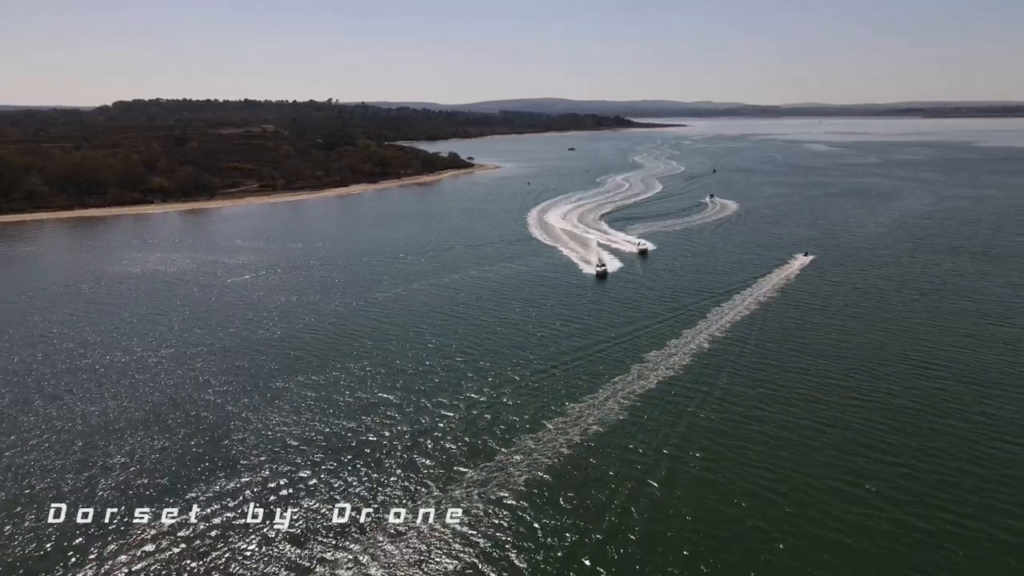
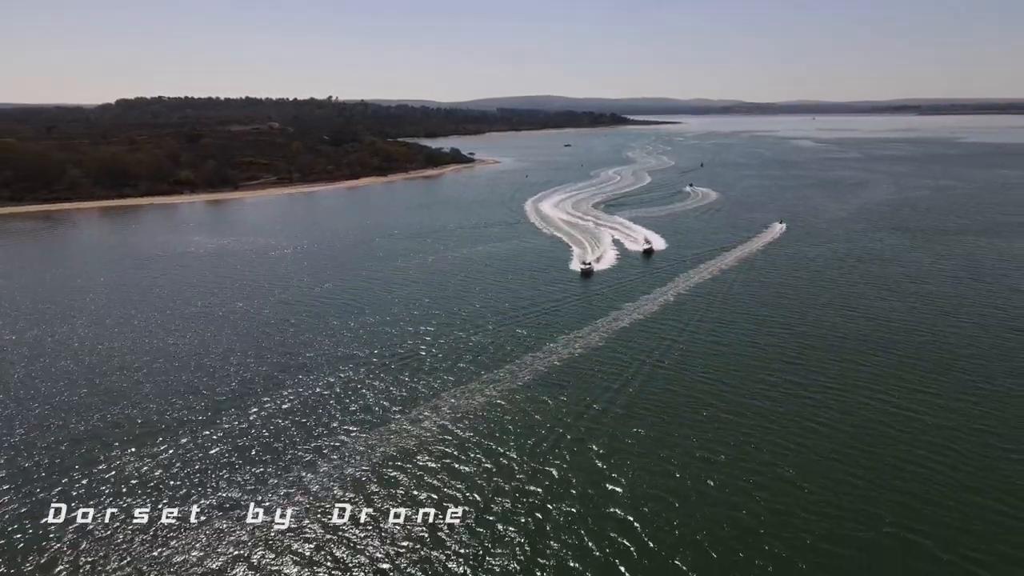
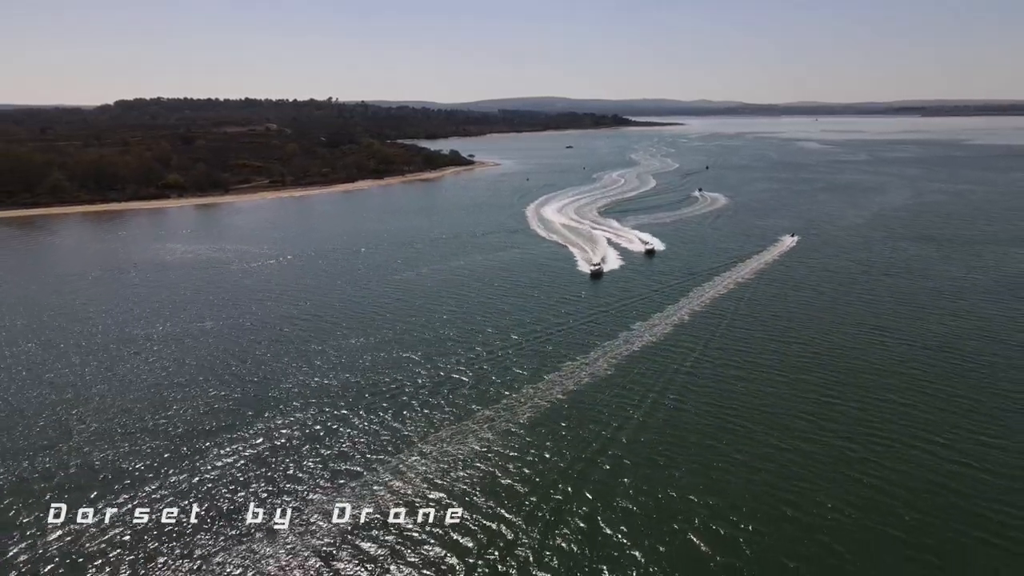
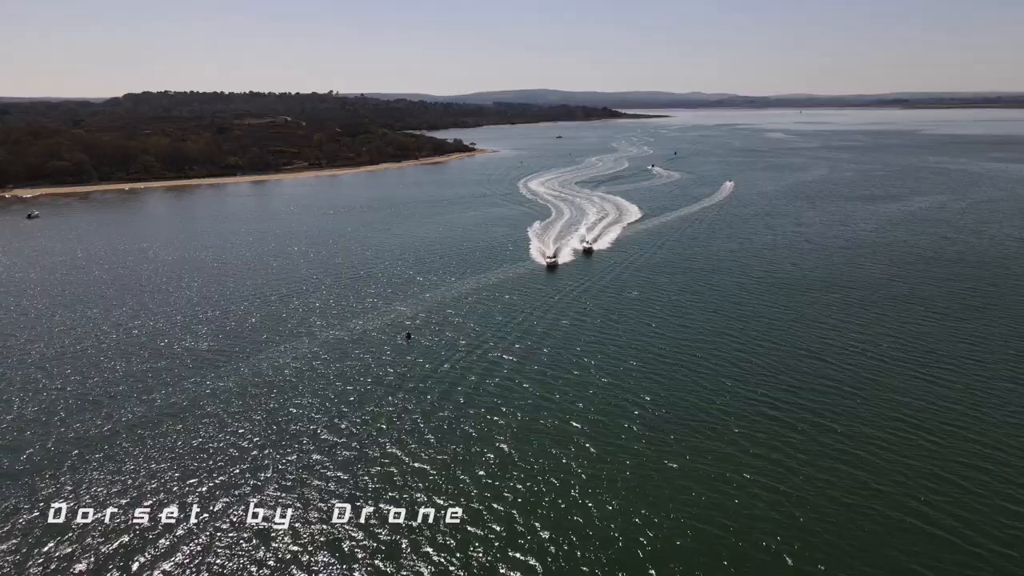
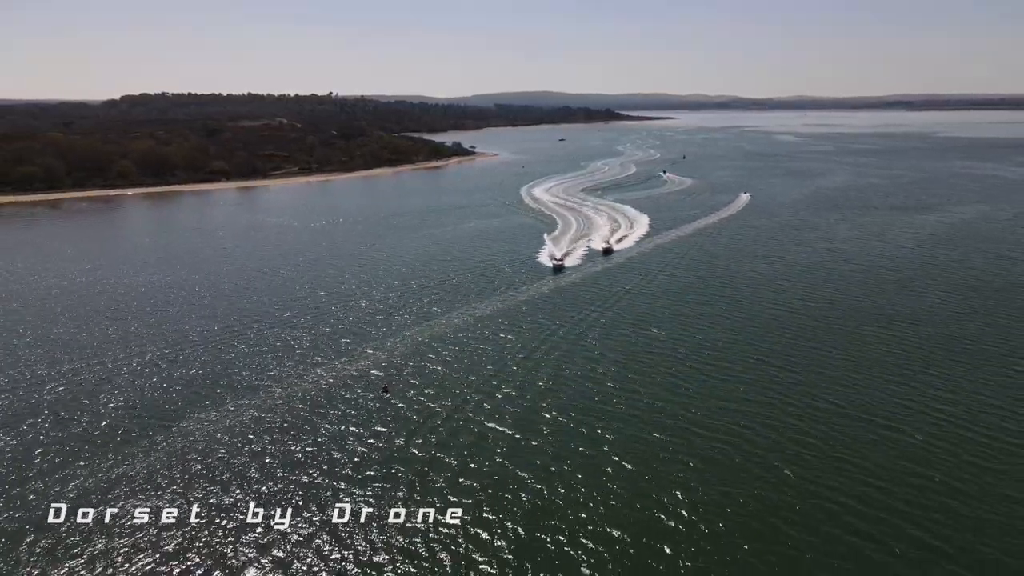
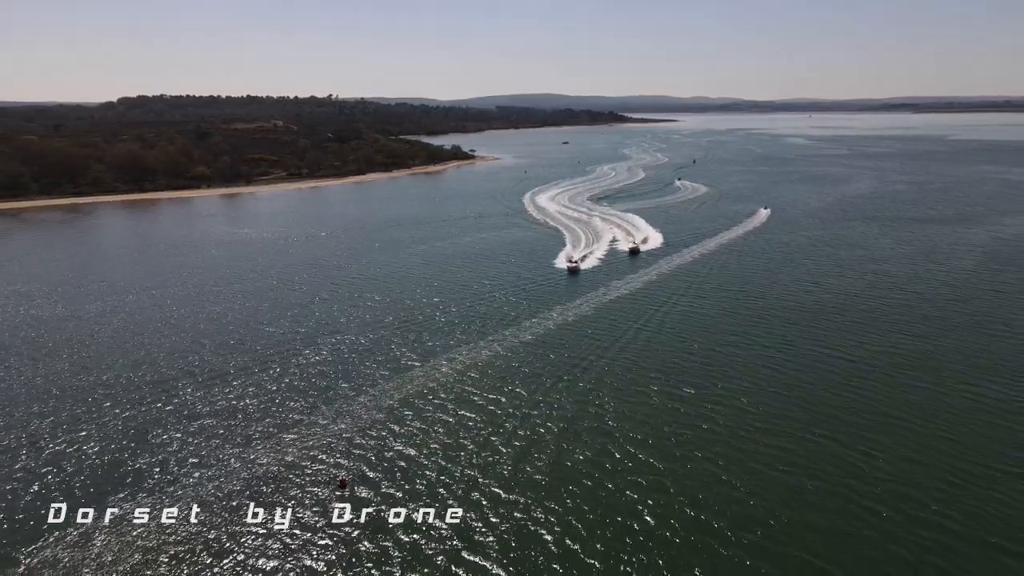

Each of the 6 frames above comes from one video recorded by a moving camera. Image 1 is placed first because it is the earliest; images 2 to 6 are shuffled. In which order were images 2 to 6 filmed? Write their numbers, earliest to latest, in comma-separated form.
3, 2, 6, 5, 4
